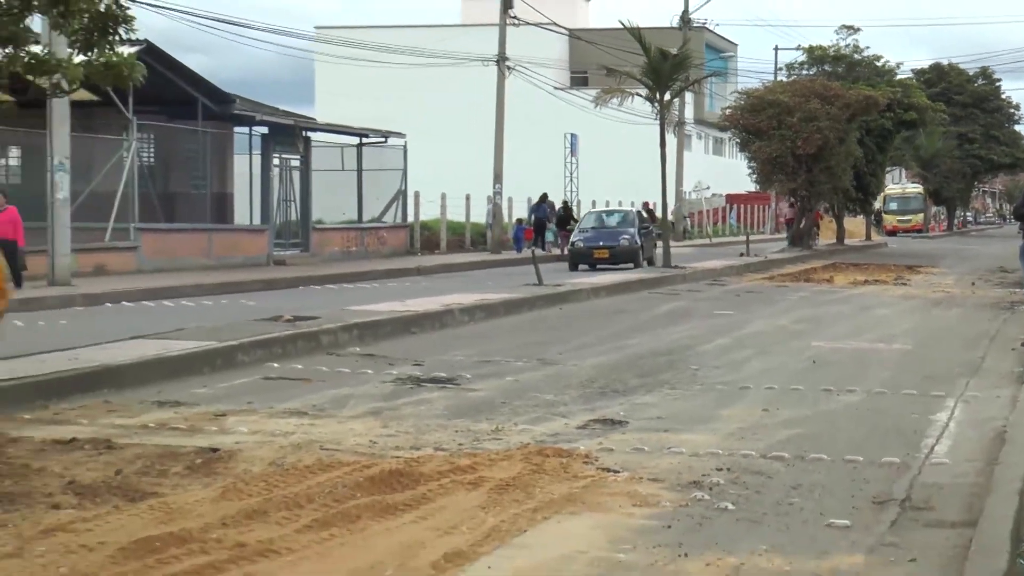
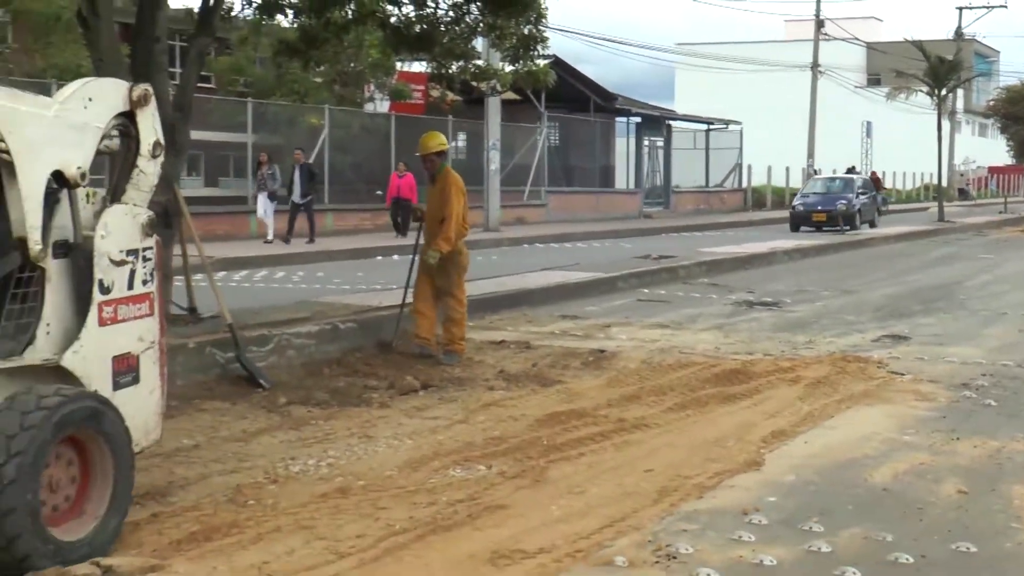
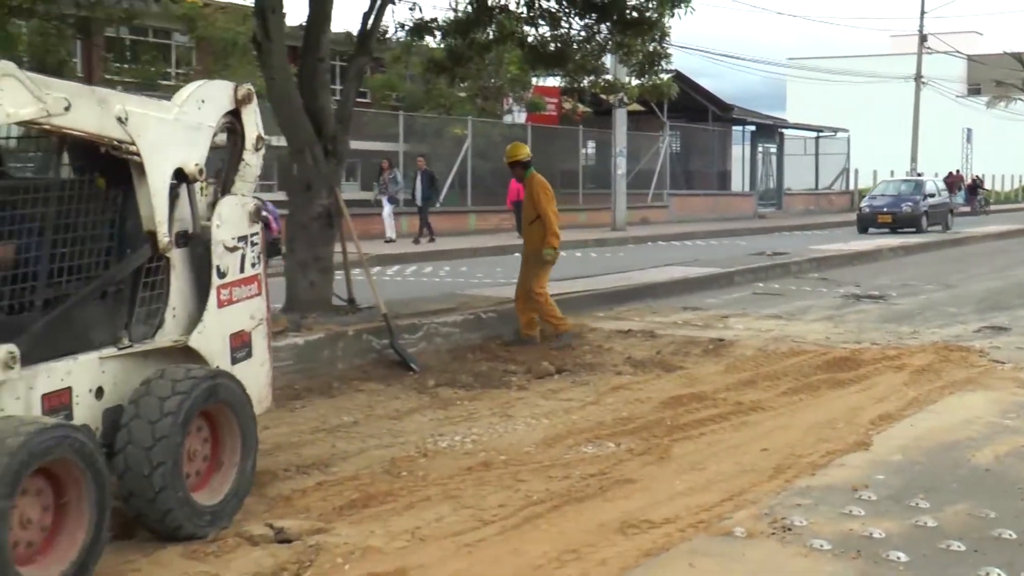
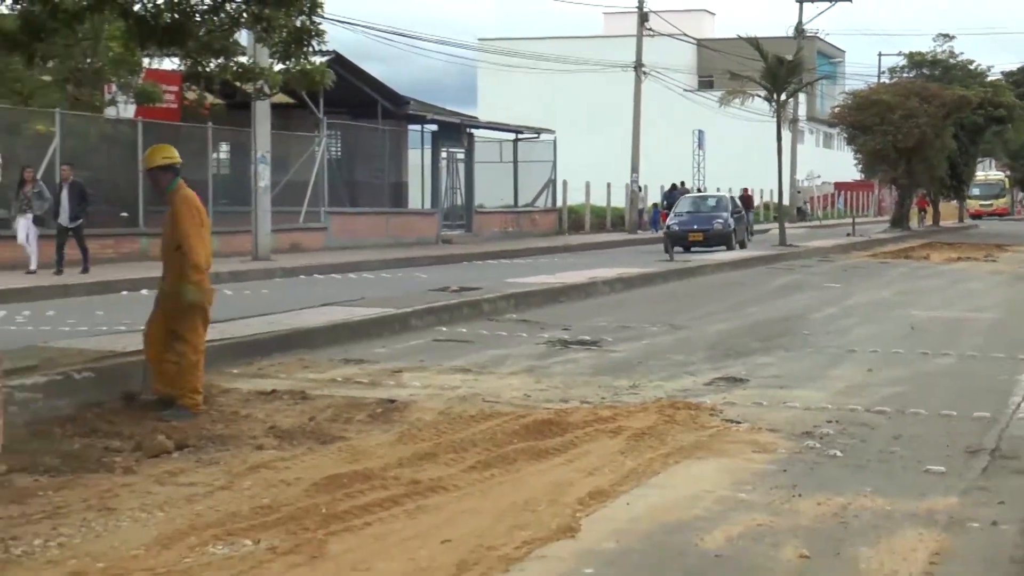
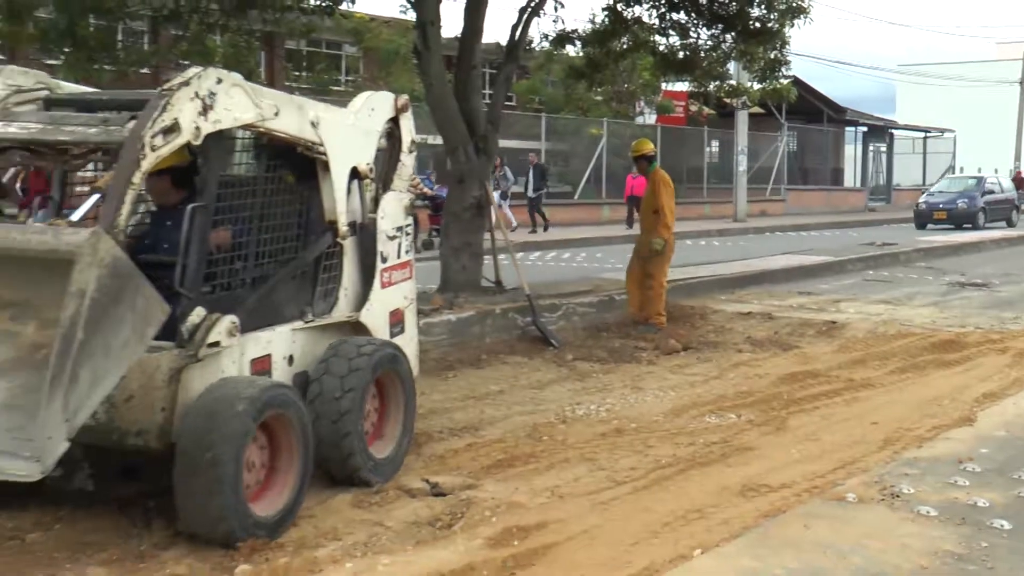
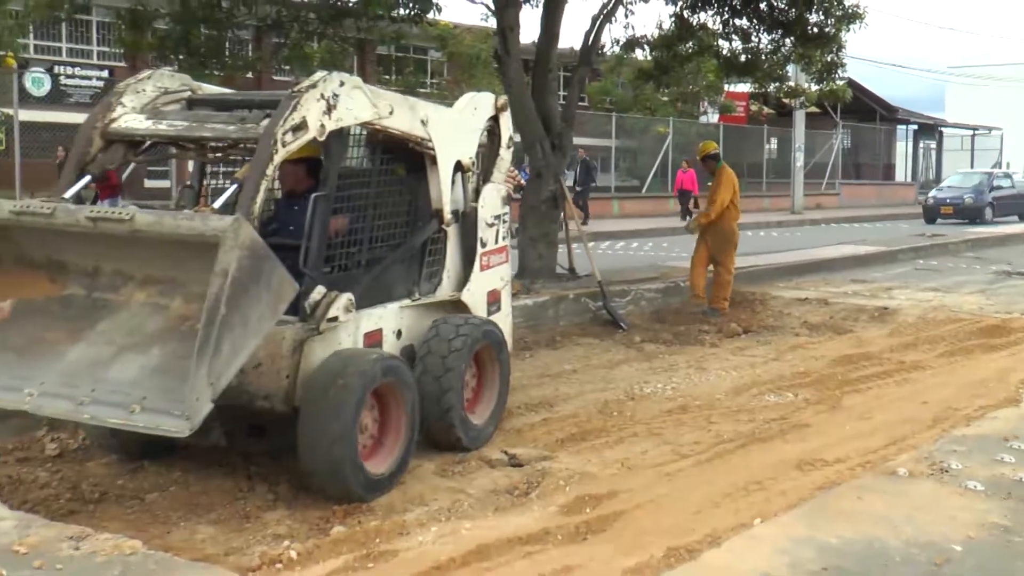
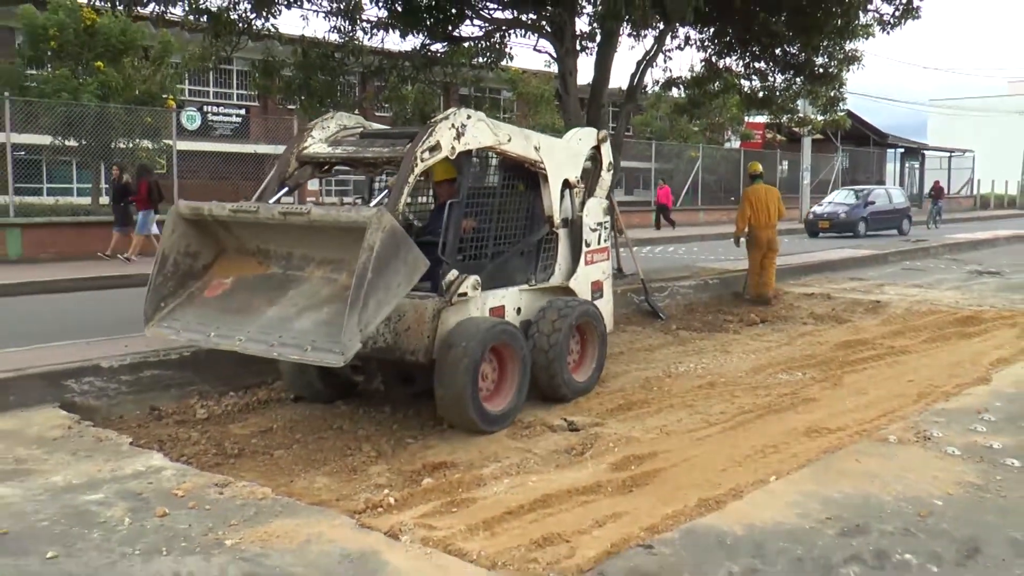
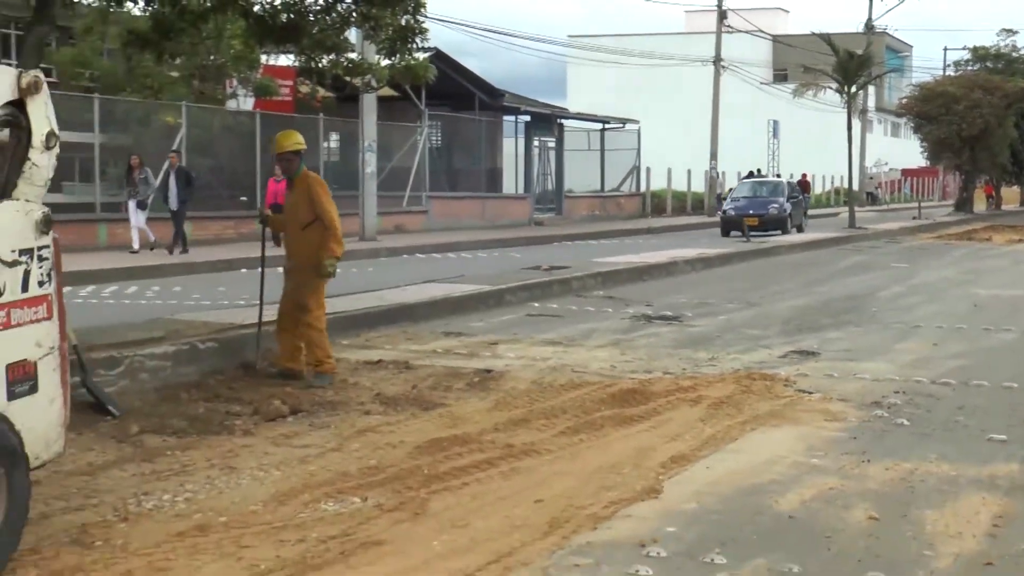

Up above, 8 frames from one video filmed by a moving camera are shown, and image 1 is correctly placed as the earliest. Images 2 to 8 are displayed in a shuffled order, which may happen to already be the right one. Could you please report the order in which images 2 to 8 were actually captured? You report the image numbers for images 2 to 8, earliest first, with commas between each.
4, 8, 2, 3, 5, 6, 7
